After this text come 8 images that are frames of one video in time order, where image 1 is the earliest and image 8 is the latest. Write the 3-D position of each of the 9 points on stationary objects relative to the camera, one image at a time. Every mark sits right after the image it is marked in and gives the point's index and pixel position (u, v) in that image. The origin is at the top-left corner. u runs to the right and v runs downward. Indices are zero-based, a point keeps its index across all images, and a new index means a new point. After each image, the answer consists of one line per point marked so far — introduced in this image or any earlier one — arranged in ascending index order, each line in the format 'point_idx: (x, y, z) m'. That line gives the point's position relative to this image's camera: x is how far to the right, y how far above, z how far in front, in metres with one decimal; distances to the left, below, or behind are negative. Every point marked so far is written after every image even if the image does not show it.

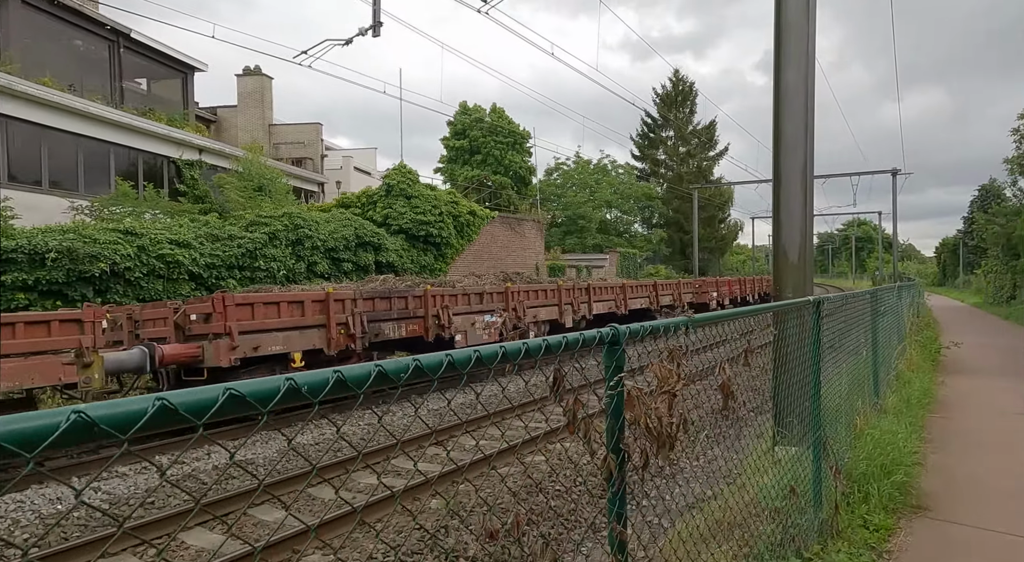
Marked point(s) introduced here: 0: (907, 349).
0: (+5.7, -1.0, +8.8) m
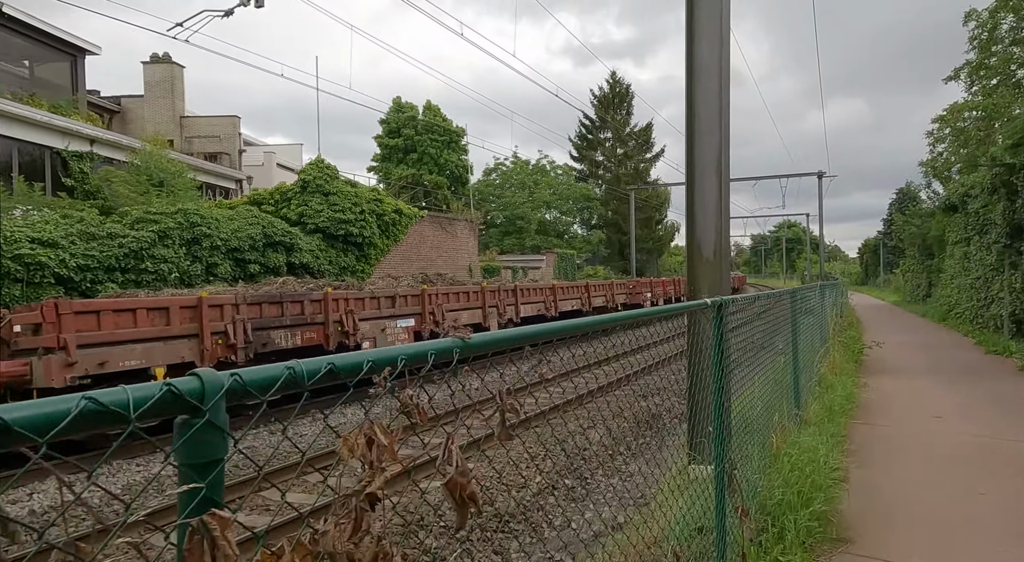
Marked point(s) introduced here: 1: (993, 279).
0: (+4.5, -1.0, +8.6) m
1: (+11.2, +0.1, +14.1) m
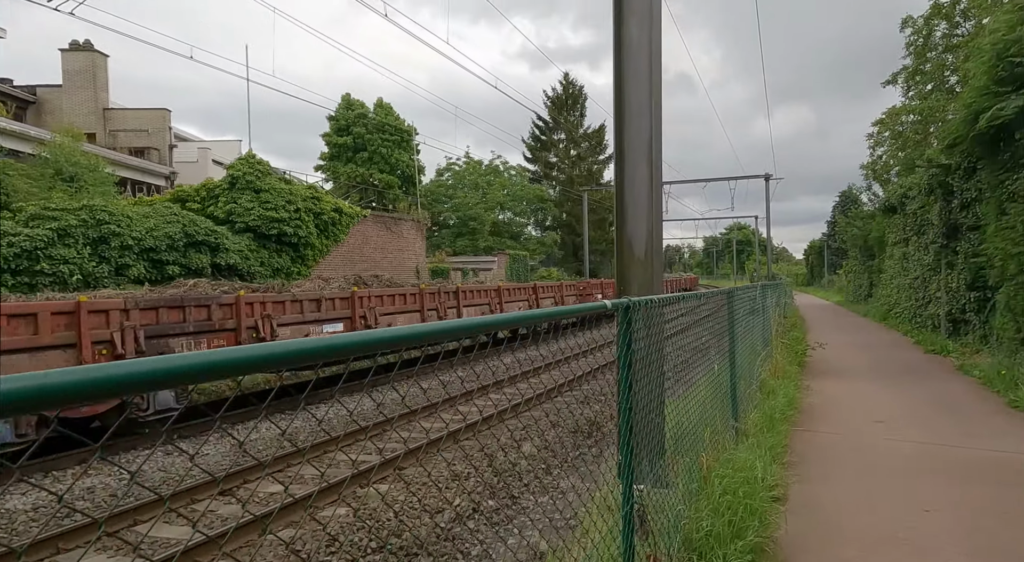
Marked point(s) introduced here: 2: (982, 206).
0: (+3.6, -1.0, +8.3) m
1: (+9.9, +0.1, +14.3) m
2: (+8.3, +1.3, +10.7) m
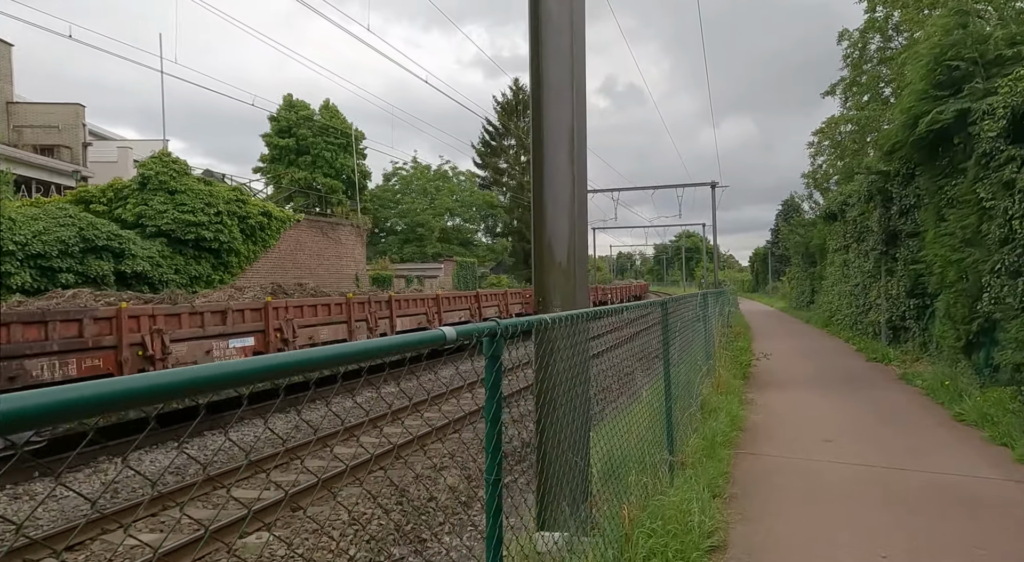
0: (+2.7, -1.1, +7.9) m
1: (+8.5, -0.1, +14.3) m
2: (+7.2, +1.2, +10.6) m
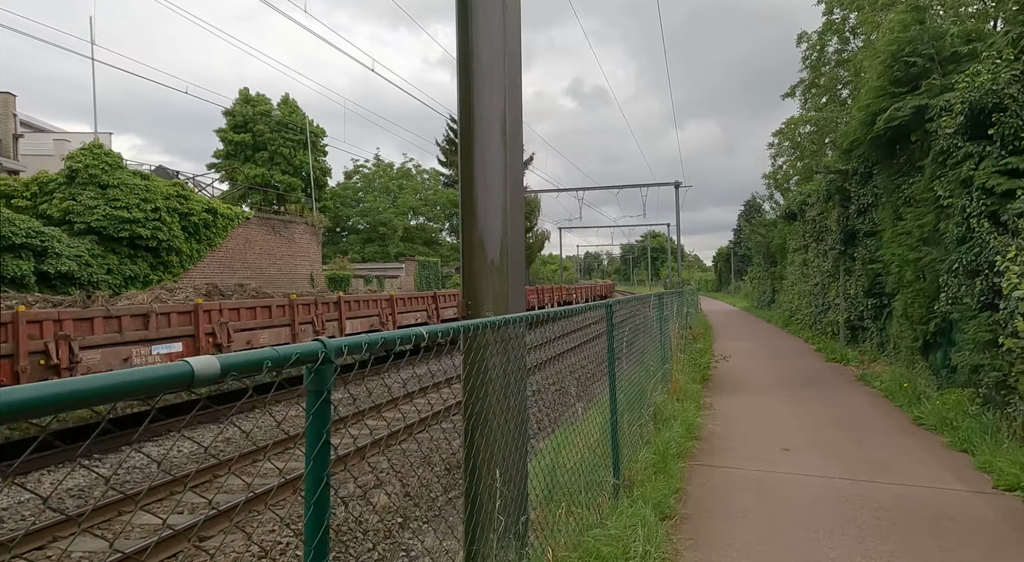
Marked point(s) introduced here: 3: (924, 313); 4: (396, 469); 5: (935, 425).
0: (+2.0, -1.1, +7.6) m
1: (+7.5, -0.1, +14.3) m
2: (+6.4, +1.2, +10.6) m
3: (+5.9, -0.5, +8.7) m
4: (-1.2, -1.9, +6.1) m
5: (+4.4, -1.5, +6.3) m
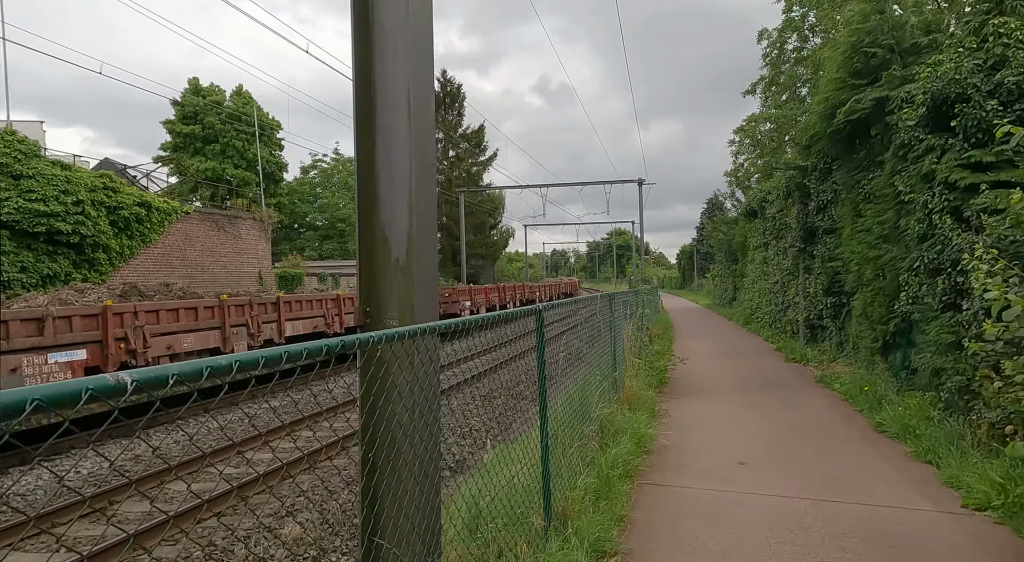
0: (+1.3, -1.1, +7.1) m
1: (+6.5, 0.0, +14.1) m
2: (+5.6, +1.2, +10.3) m
3: (+5.2, -0.4, +8.4) m
4: (-1.8, -1.9, +5.5) m
5: (+3.8, -1.5, +5.9) m
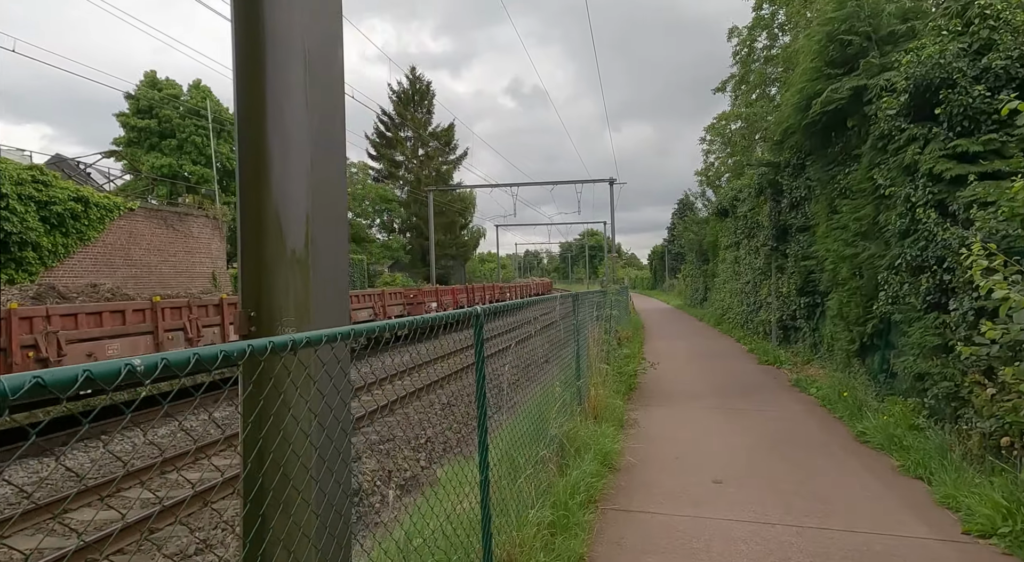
0: (+0.9, -1.1, +6.5) m
1: (+5.7, 0.0, +13.8) m
2: (+4.9, +1.3, +10.0) m
3: (+4.7, -0.4, +8.1) m
4: (-2.1, -1.9, +4.8) m
5: (+3.4, -1.5, +5.5) m
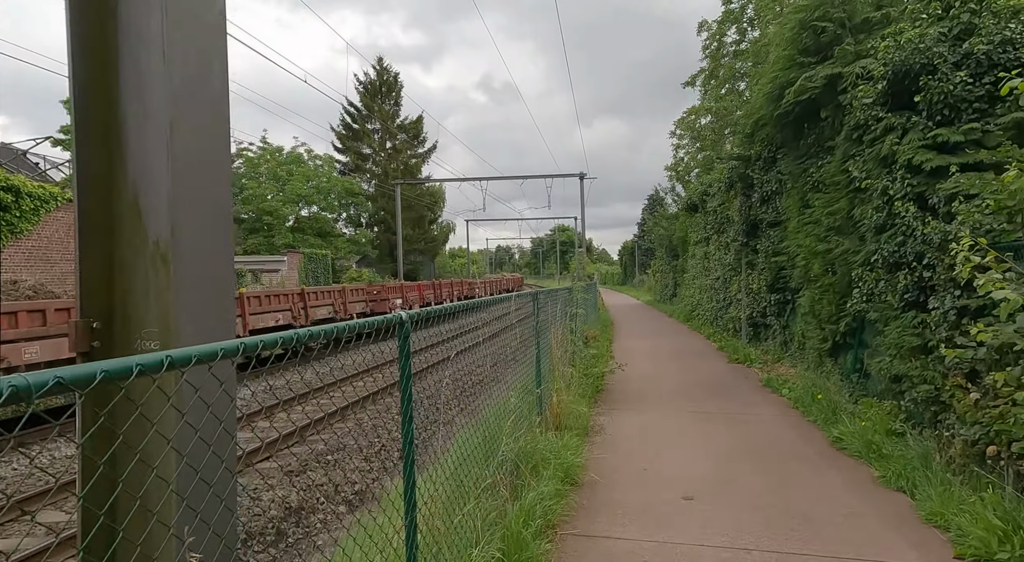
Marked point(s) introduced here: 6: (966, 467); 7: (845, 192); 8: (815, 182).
0: (+0.4, -1.0, +6.1) m
1: (+4.9, 0.0, +13.6) m
2: (+4.3, +1.3, +9.7) m
3: (+4.2, -0.4, +7.8) m
4: (-2.5, -1.9, +4.2) m
5: (+3.0, -1.4, +5.2) m
6: (+3.3, -1.3, +4.3) m
7: (+3.9, +1.0, +7.1) m
8: (+4.1, +1.3, +8.2) m
